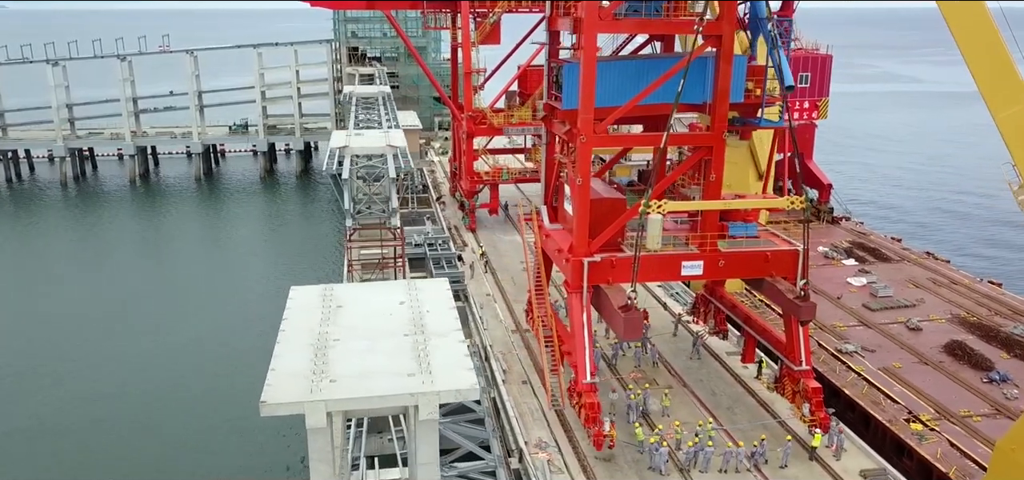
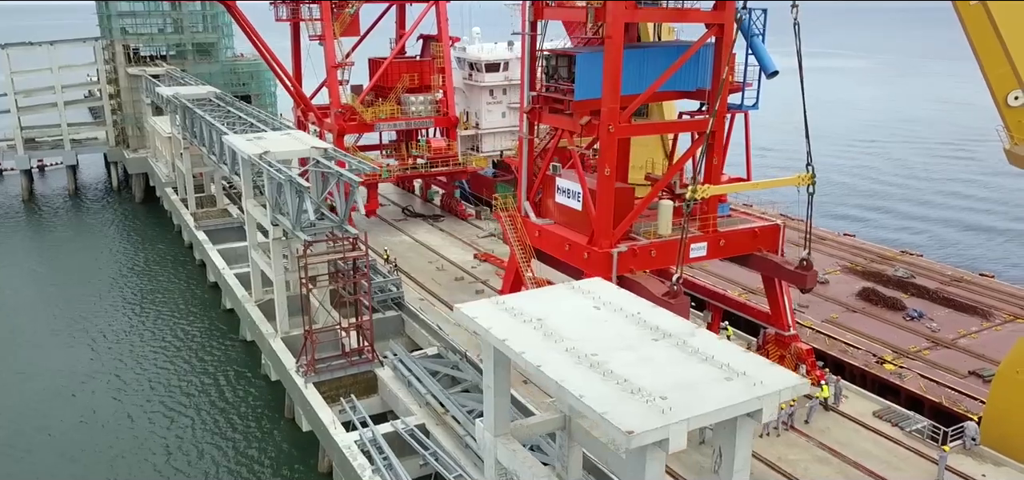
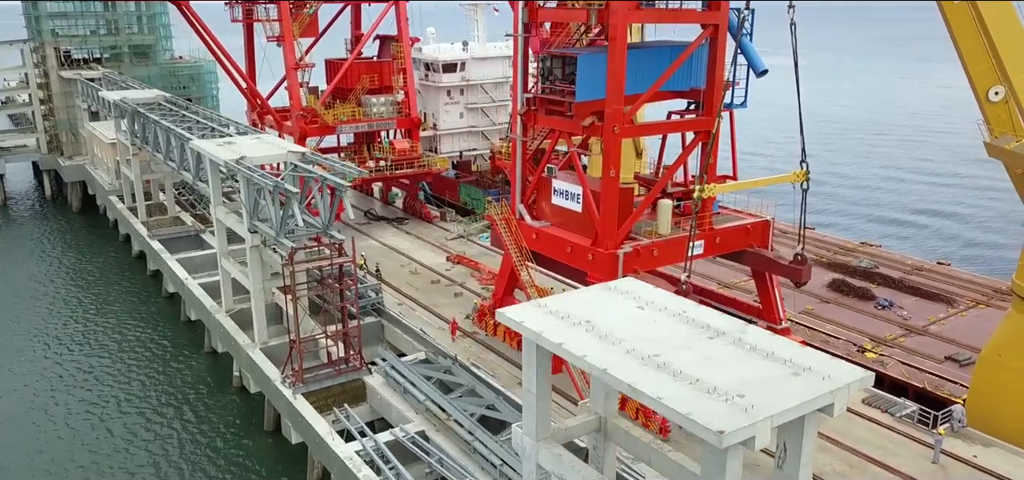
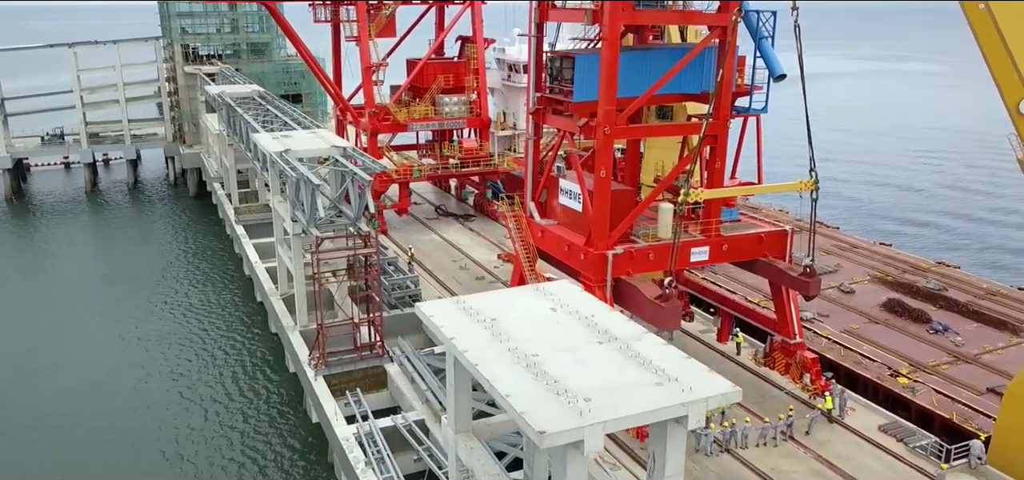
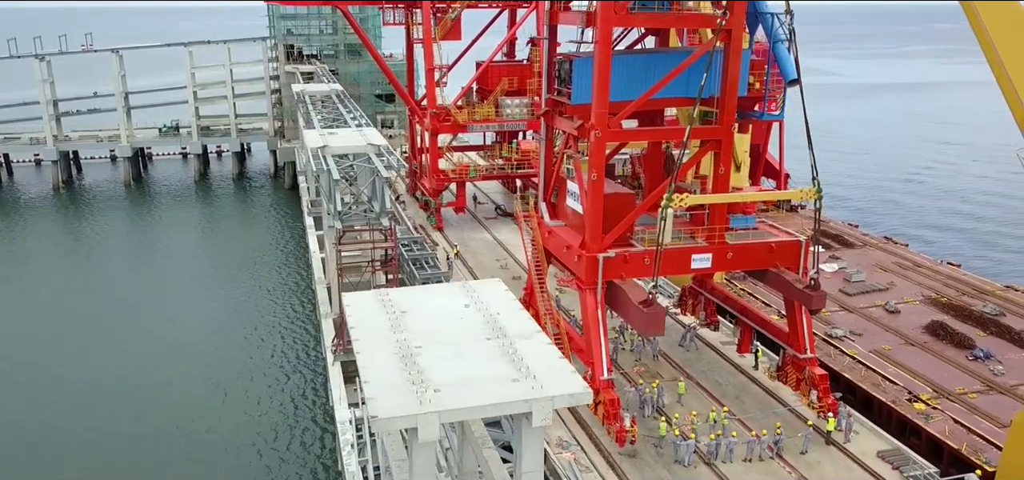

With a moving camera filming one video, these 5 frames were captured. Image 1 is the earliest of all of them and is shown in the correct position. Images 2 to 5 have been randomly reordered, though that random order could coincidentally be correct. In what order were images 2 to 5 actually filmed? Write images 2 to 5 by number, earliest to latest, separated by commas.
5, 4, 2, 3
